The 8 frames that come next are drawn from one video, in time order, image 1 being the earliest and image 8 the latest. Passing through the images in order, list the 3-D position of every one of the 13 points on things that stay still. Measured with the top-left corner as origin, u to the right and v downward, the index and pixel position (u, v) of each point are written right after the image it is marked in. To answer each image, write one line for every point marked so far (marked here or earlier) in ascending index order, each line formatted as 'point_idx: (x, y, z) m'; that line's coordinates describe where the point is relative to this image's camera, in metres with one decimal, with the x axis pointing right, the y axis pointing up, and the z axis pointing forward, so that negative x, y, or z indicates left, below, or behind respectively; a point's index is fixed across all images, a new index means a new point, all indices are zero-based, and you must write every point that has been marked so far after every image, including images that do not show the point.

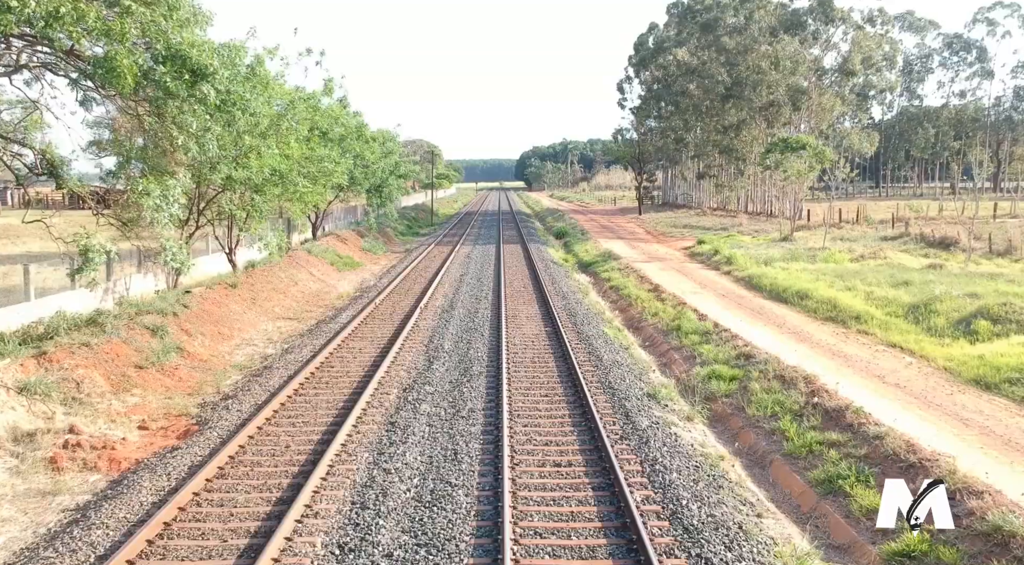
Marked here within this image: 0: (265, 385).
0: (-3.4, -1.4, +12.4) m
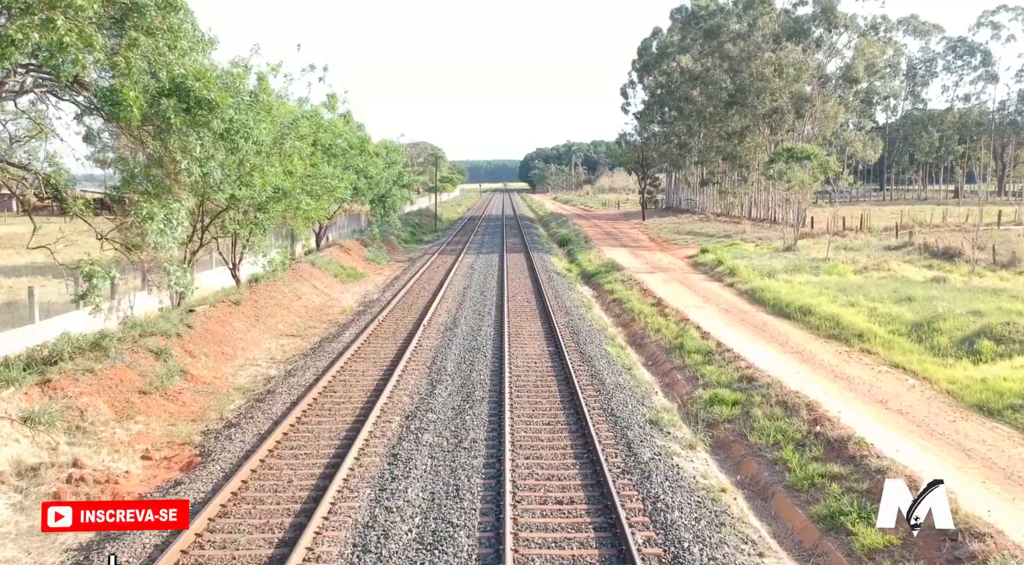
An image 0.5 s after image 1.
0: (-3.3, -1.8, +12.5) m
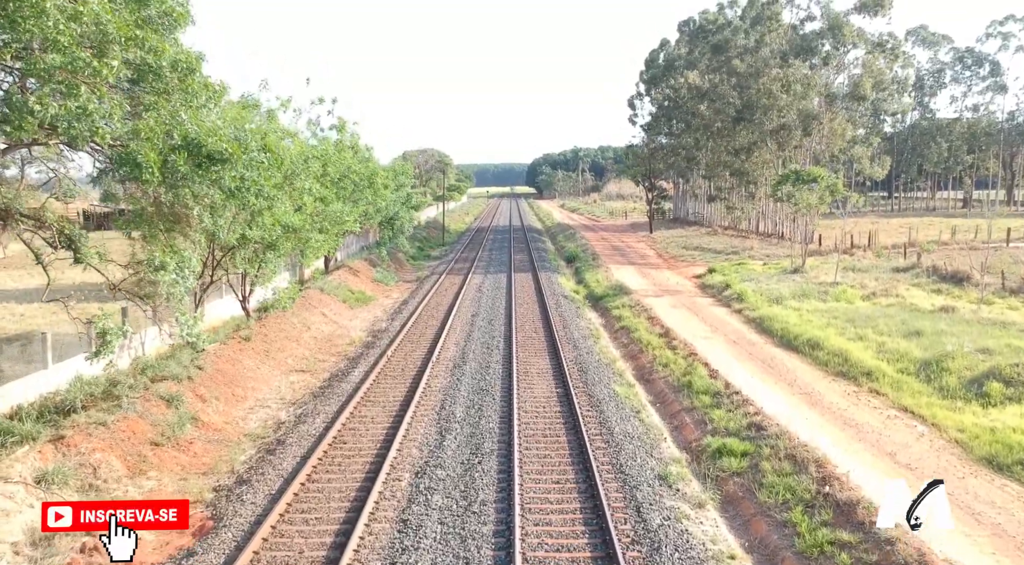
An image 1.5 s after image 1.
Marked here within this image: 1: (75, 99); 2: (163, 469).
0: (-3.2, -2.5, +12.5) m
1: (-5.0, +2.1, +10.4) m
2: (-4.9, -2.6, +12.7) m
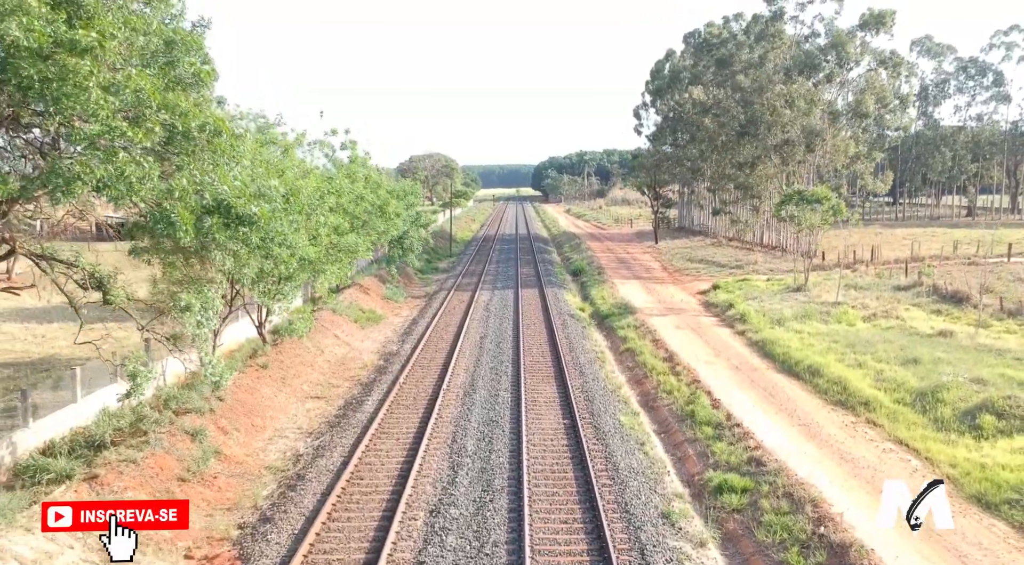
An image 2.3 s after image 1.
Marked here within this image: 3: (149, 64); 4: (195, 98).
0: (-3.1, -3.2, +13.2) m
1: (-4.9, +1.4, +11.1) m
2: (-4.7, -3.3, +13.4) m
3: (-5.1, +3.1, +13.1) m
4: (-4.7, +2.7, +13.6) m
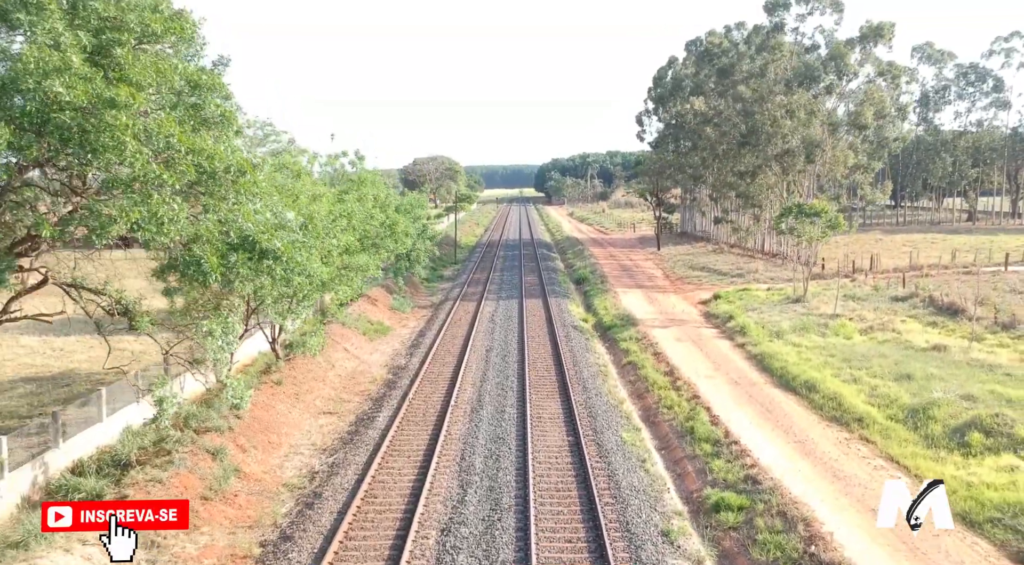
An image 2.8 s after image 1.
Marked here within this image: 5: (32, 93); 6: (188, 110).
0: (-3.0, -3.7, +13.9) m
1: (-4.8, +1.0, +11.8) m
2: (-4.6, -3.7, +14.1) m
3: (-5.0, +2.6, +13.8) m
4: (-4.6, +2.3, +14.3) m
5: (-5.8, +2.3, +11.2) m
6: (-4.9, +2.6, +13.9) m
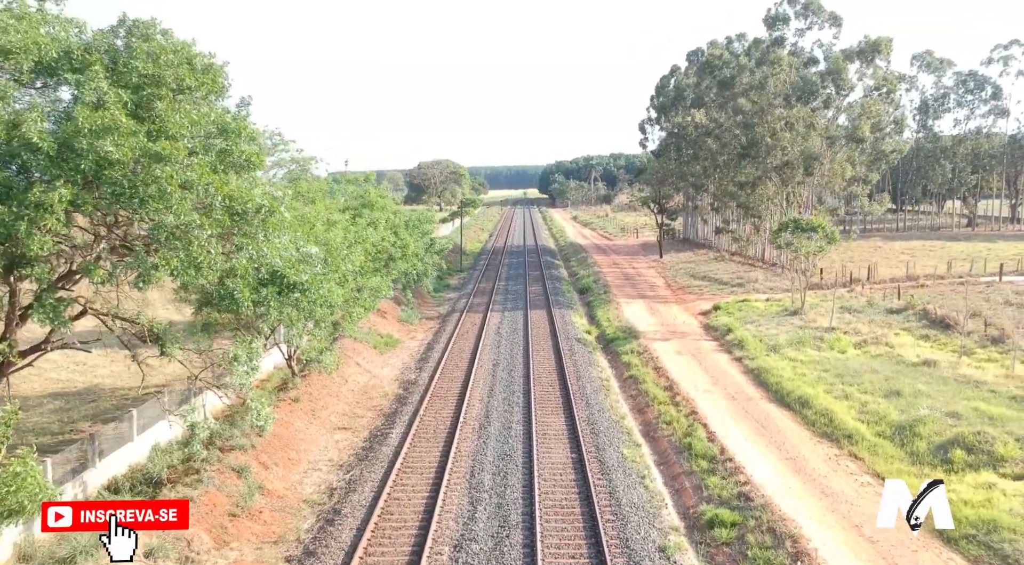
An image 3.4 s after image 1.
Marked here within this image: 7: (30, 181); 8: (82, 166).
0: (-2.8, -4.2, +14.9) m
1: (-4.7, +0.5, +12.8) m
2: (-4.5, -4.2, +15.1) m
3: (-4.9, +2.1, +14.8) m
4: (-4.5, +1.8, +15.3) m
5: (-5.7, +1.7, +12.2) m
6: (-4.8, +2.1, +14.9) m
7: (-6.4, +1.4, +12.3) m
8: (-5.7, +1.6, +12.2) m
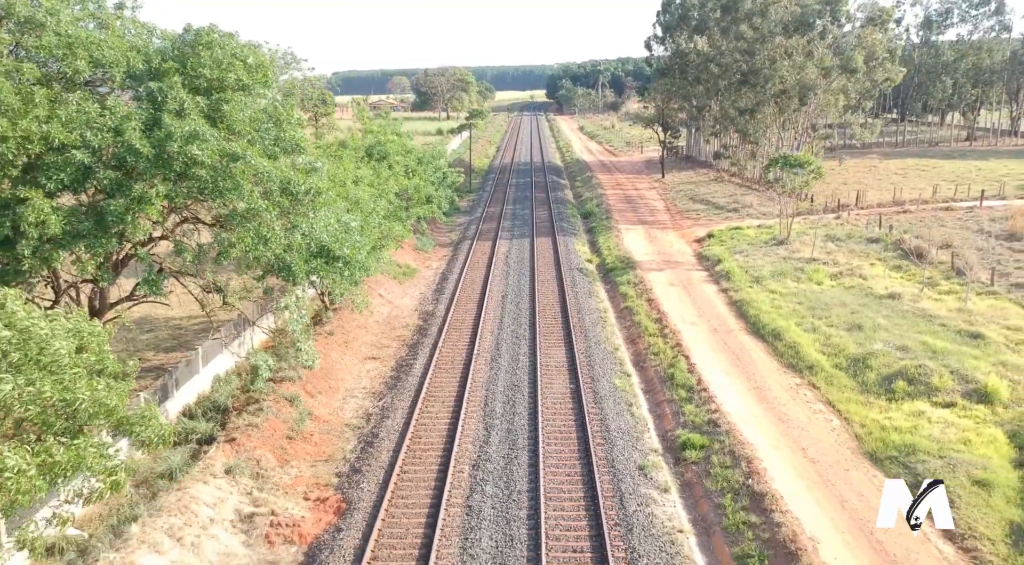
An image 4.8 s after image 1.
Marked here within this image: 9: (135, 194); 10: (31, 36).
0: (-2.7, -3.5, +18.3) m
1: (-4.6, +0.8, +15.7) m
2: (-4.3, -3.6, +18.5) m
3: (-4.7, +2.7, +17.5) m
4: (-4.3, +2.4, +18.1) m
5: (-5.5, +2.1, +15.0) m
6: (-4.7, +2.7, +17.6) m
7: (-6.3, +1.7, +15.1) m
8: (-5.6, +1.9, +15.0) m
9: (-6.2, +1.4, +14.9) m
10: (-8.1, +4.2, +15.3) m
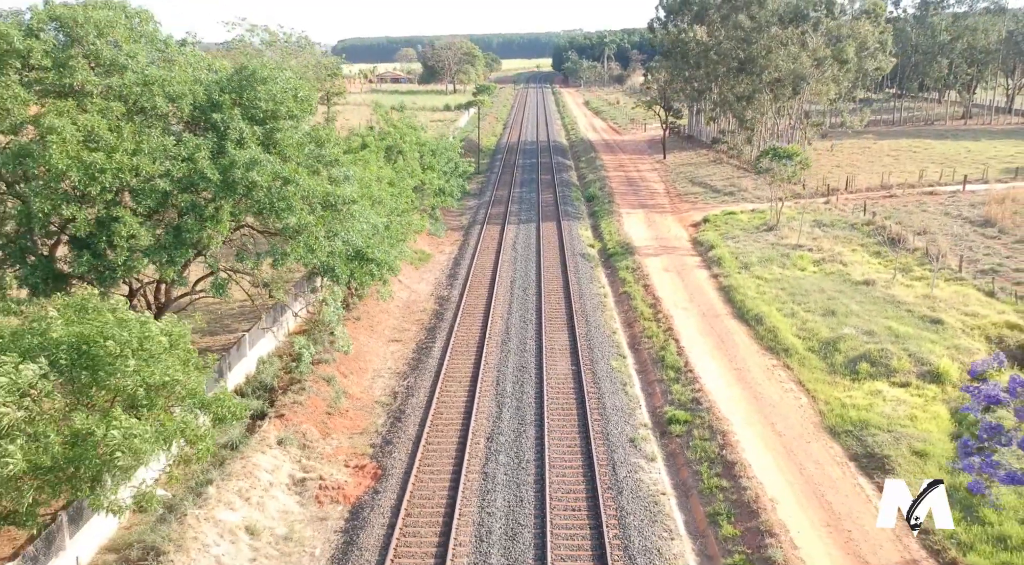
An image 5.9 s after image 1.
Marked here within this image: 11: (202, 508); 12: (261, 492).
0: (-2.5, -3.5, +21.3) m
1: (-4.4, +0.8, +18.6) m
2: (-4.1, -3.5, +21.5) m
3: (-4.5, +2.7, +20.3) m
4: (-4.1, +2.5, +20.9) m
5: (-5.3, +2.0, +17.8) m
6: (-4.4, +2.7, +20.4) m
7: (-6.1, +1.6, +18.0) m
8: (-5.4, +1.8, +17.8) m
9: (-6.0, +1.3, +17.8) m
10: (-7.9, +4.1, +18.0) m
11: (-6.0, -4.4, +17.5) m
12: (-5.1, -4.3, +18.5) m
